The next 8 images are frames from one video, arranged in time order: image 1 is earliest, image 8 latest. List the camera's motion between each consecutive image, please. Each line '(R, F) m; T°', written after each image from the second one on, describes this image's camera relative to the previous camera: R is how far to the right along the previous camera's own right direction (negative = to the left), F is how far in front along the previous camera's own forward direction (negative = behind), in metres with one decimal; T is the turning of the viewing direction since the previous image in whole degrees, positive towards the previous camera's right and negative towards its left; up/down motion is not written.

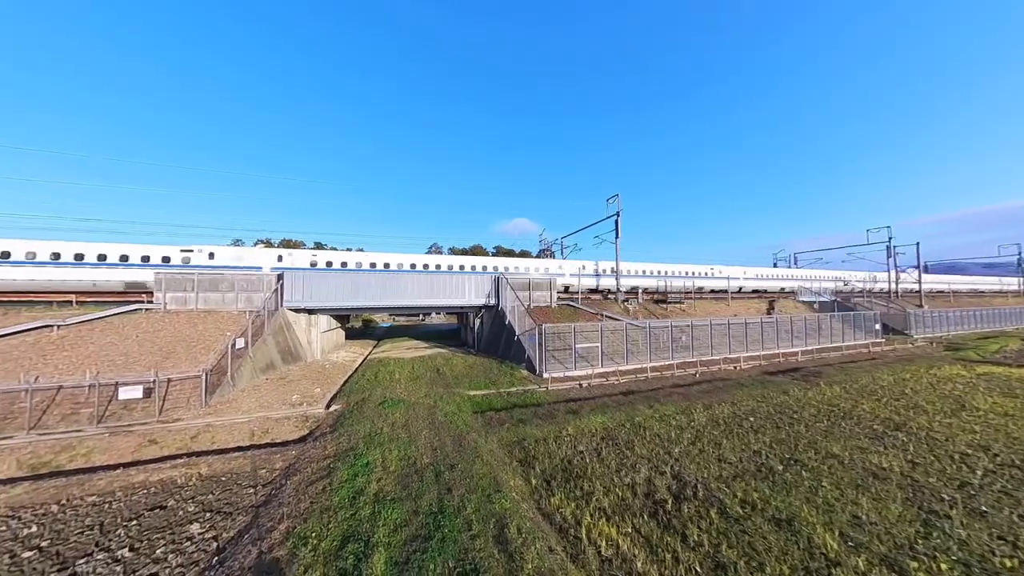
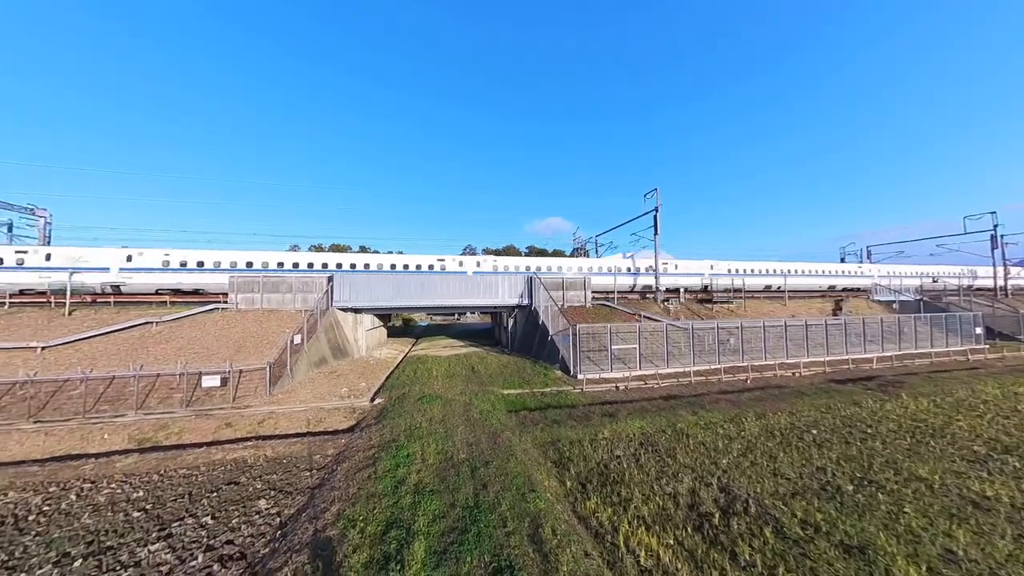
(0.0, -0.3) m; -7°
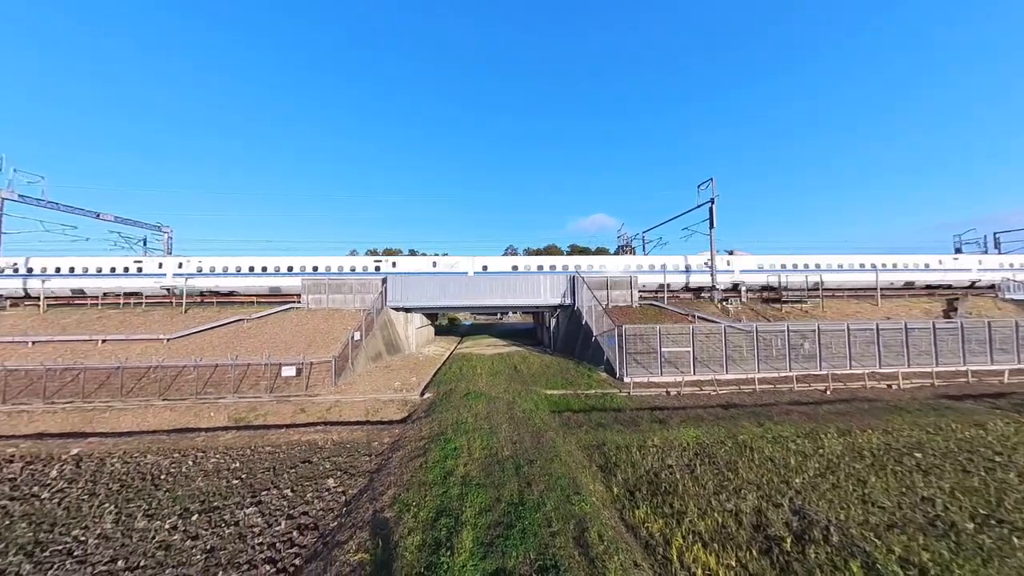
(-0.4, -0.8) m; -8°
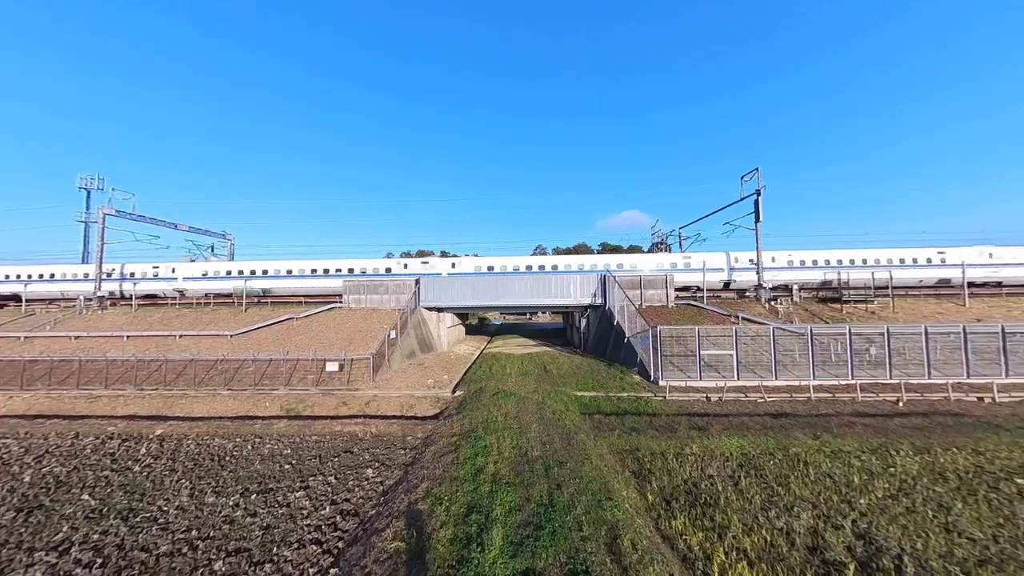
(+0.1, -0.1) m; -6°
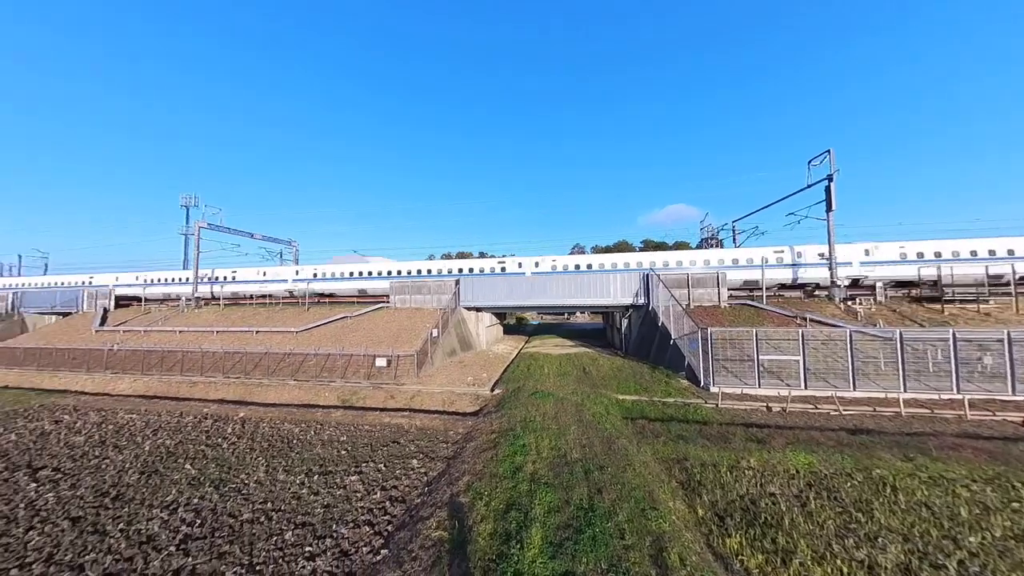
(0.0, -0.4) m; -7°
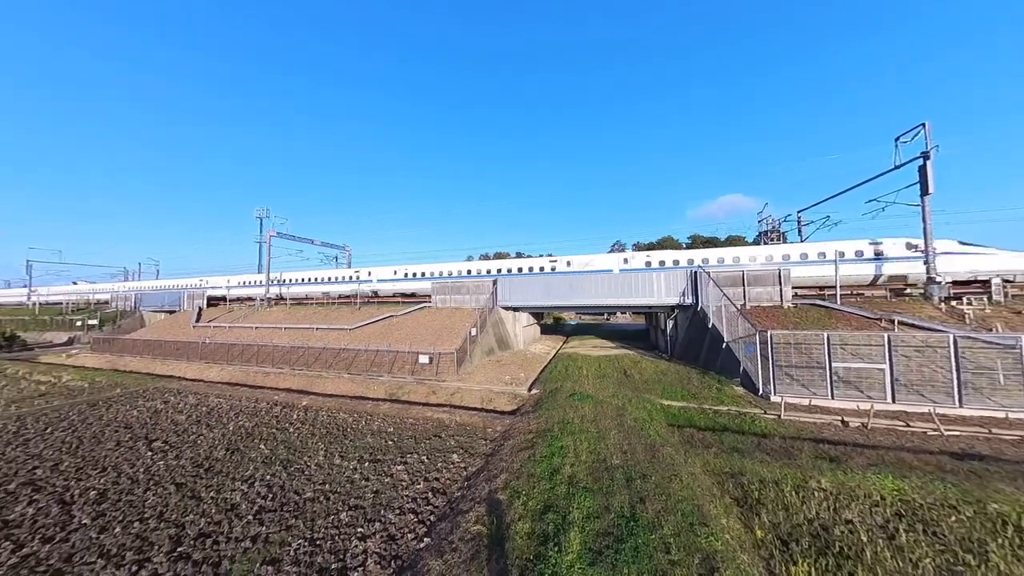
(+0.1, -0.1) m; -7°
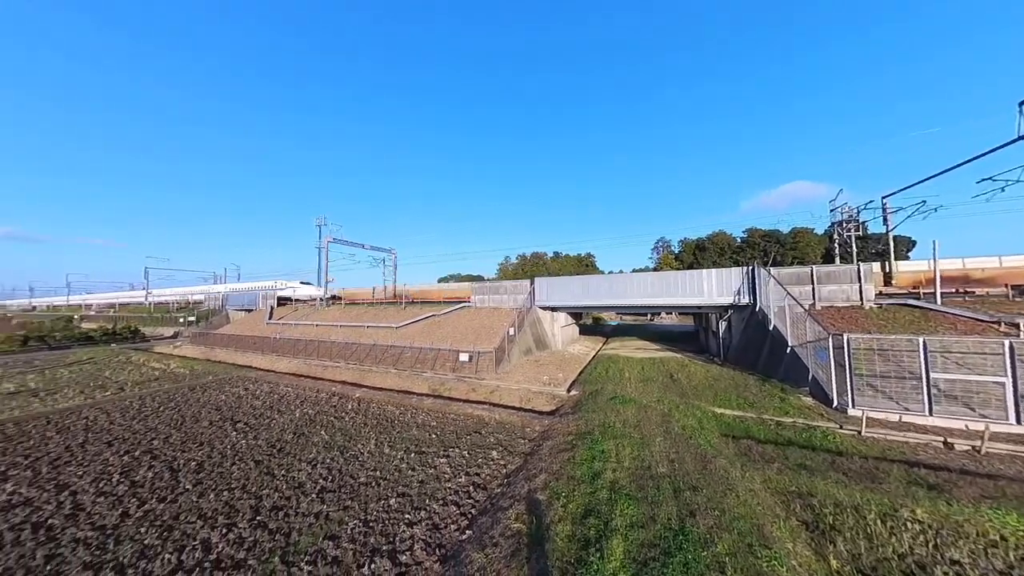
(-0.2, -0.2) m; -7°
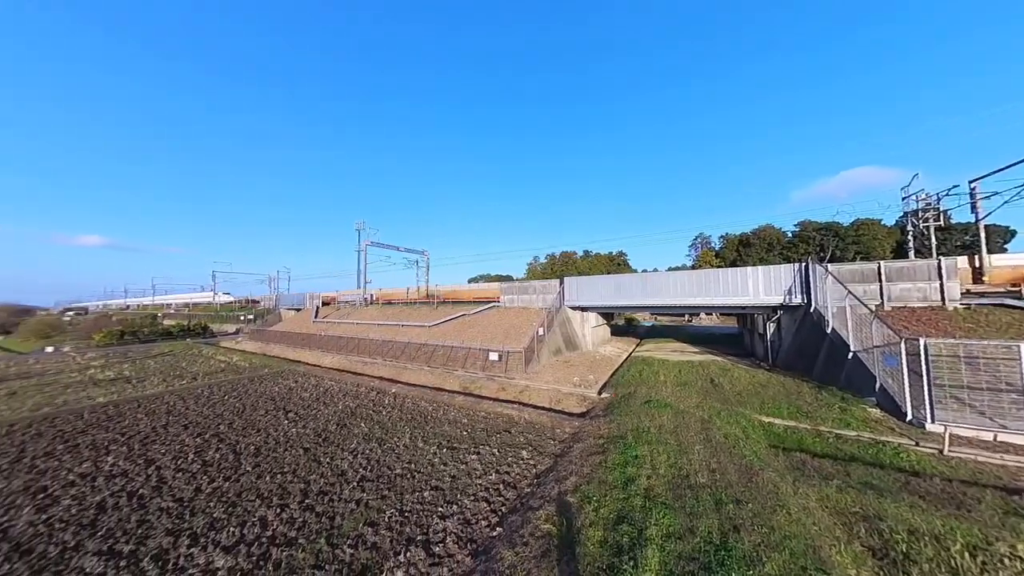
(0.0, -0.1) m; -6°
